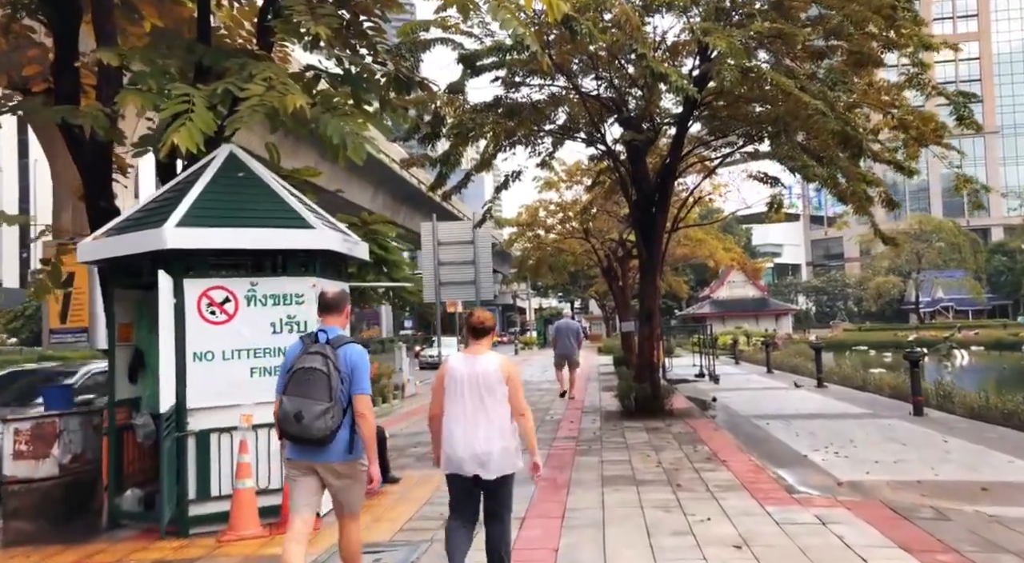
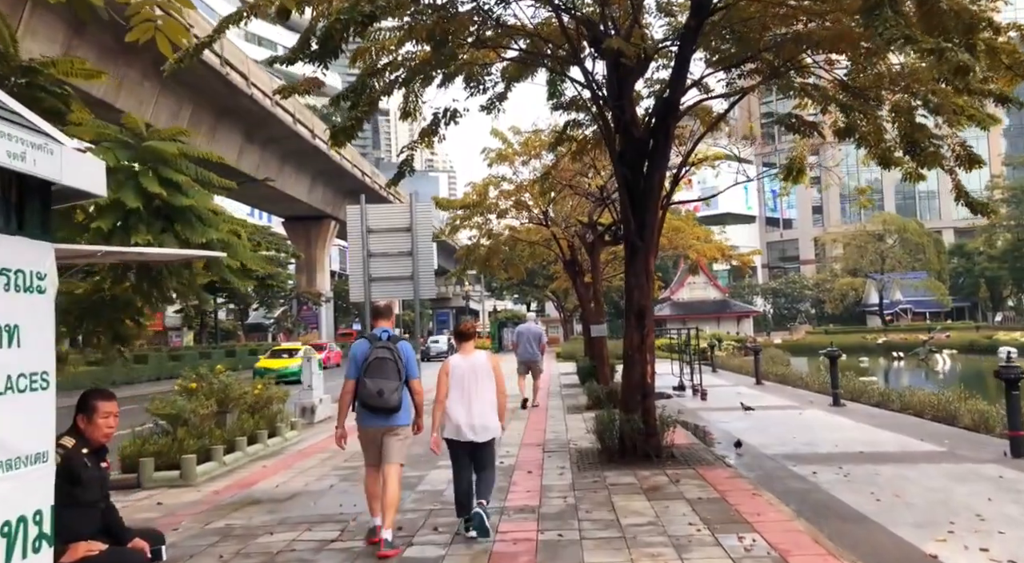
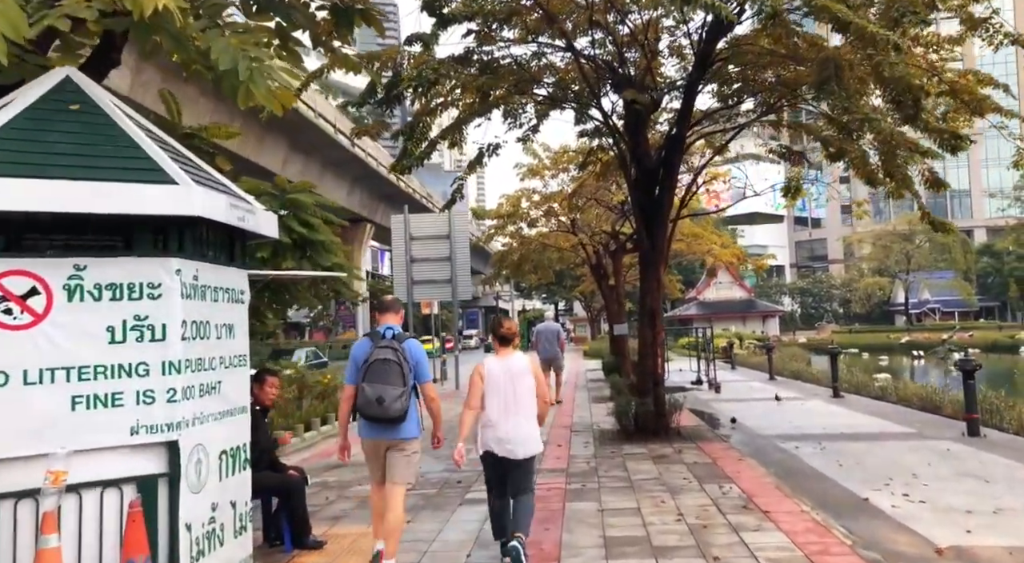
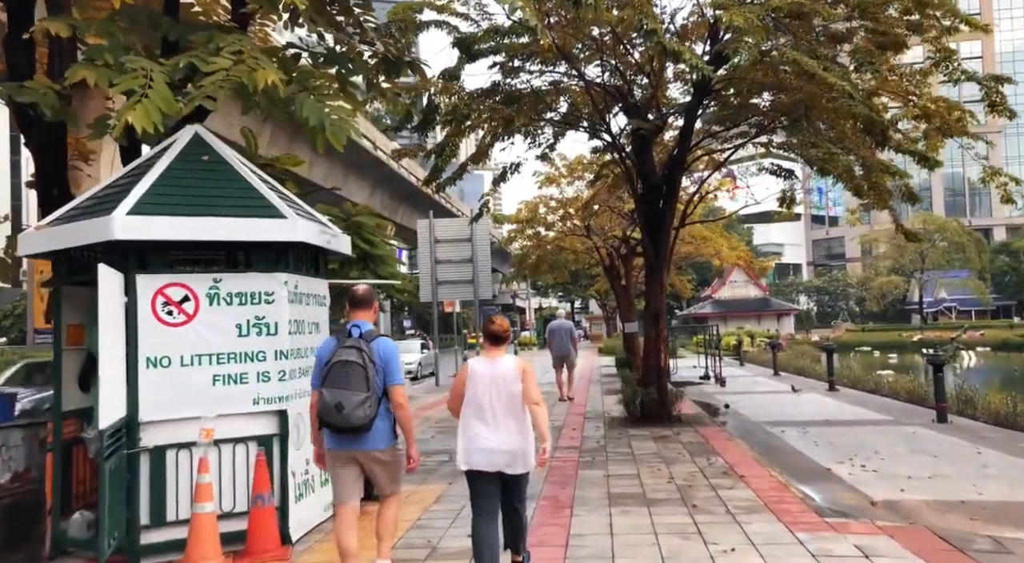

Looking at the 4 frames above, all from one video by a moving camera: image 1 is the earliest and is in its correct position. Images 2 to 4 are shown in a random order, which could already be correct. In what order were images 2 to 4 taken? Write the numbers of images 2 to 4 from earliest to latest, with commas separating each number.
4, 3, 2
